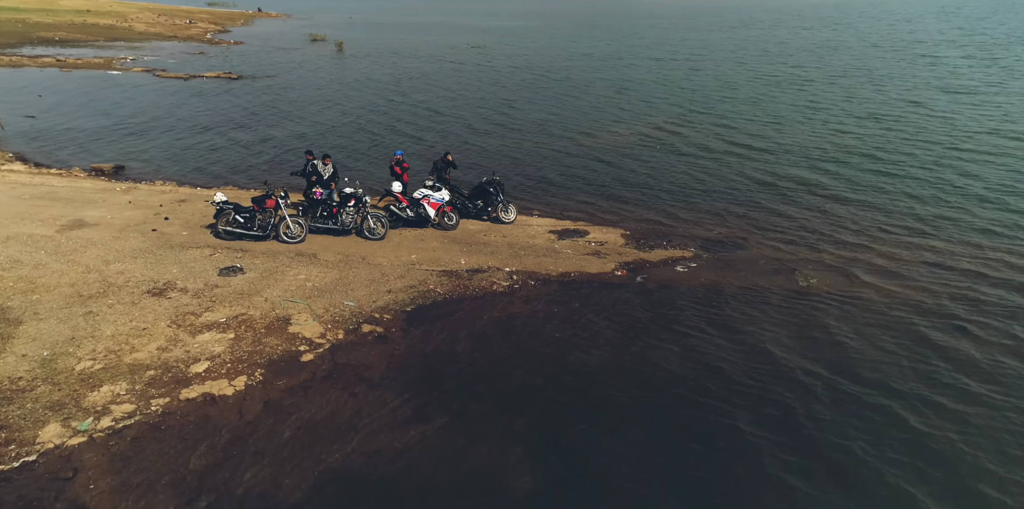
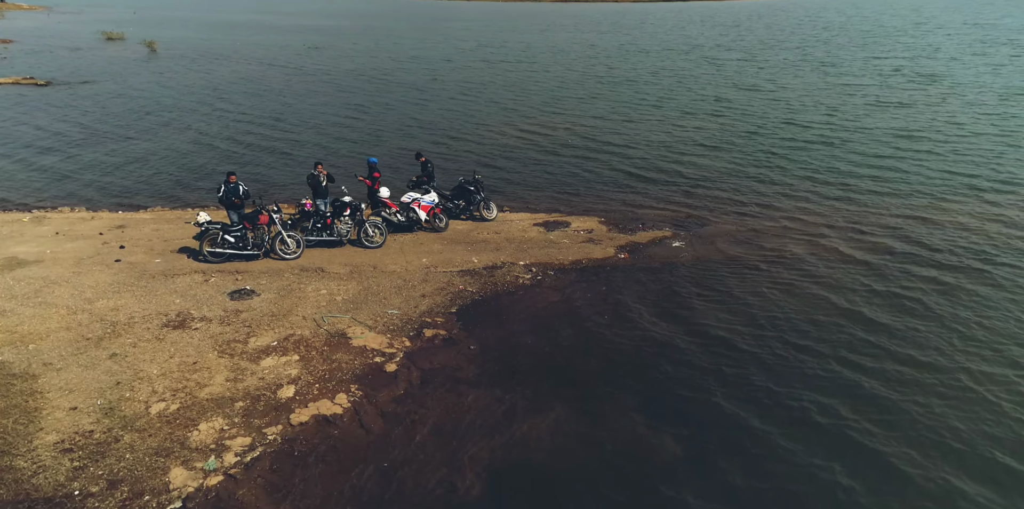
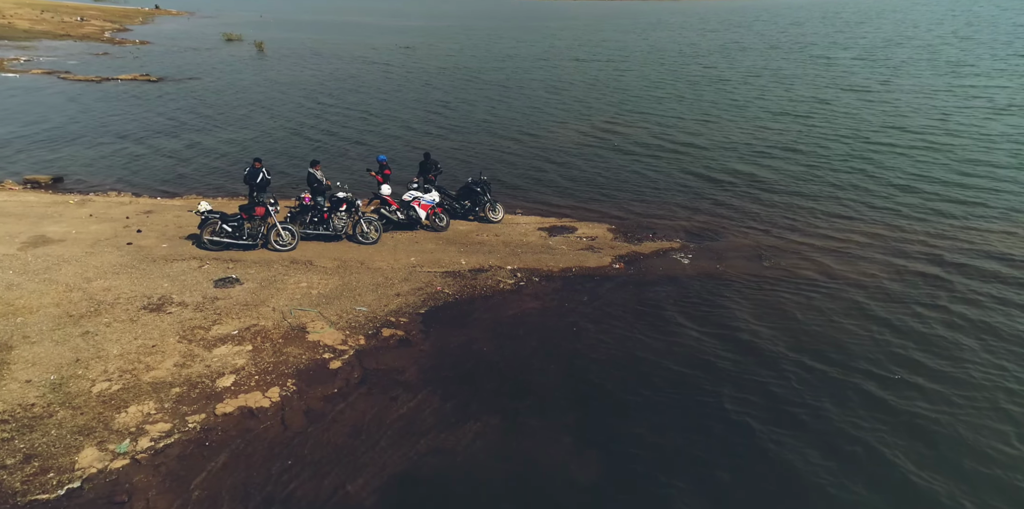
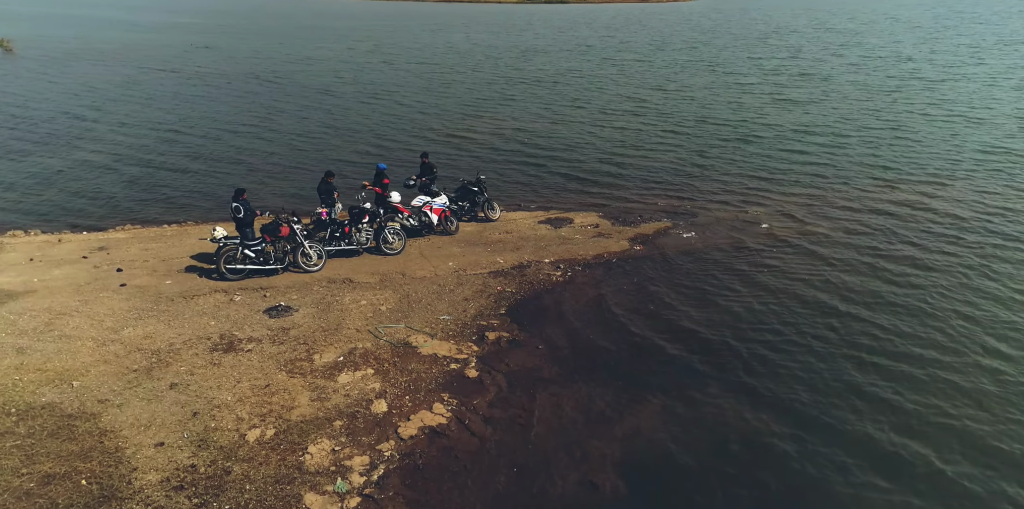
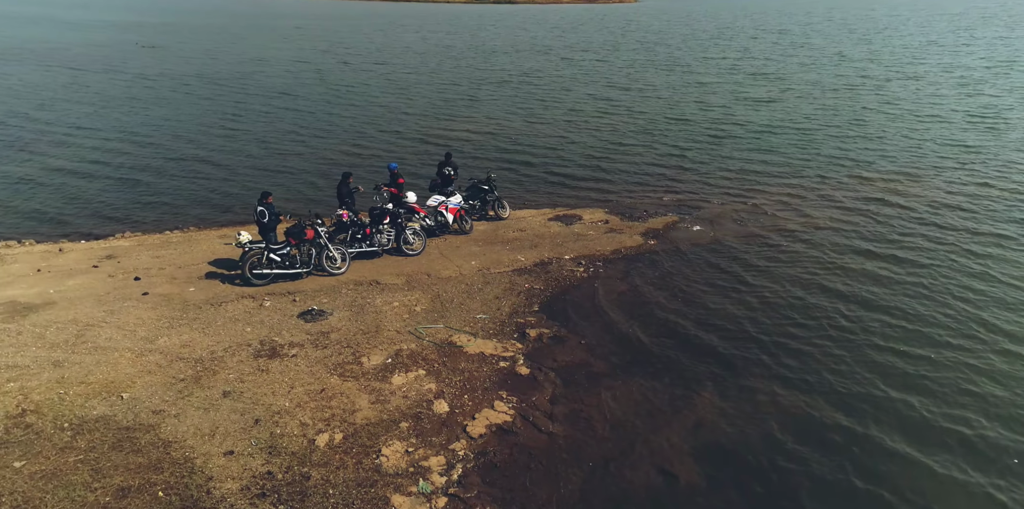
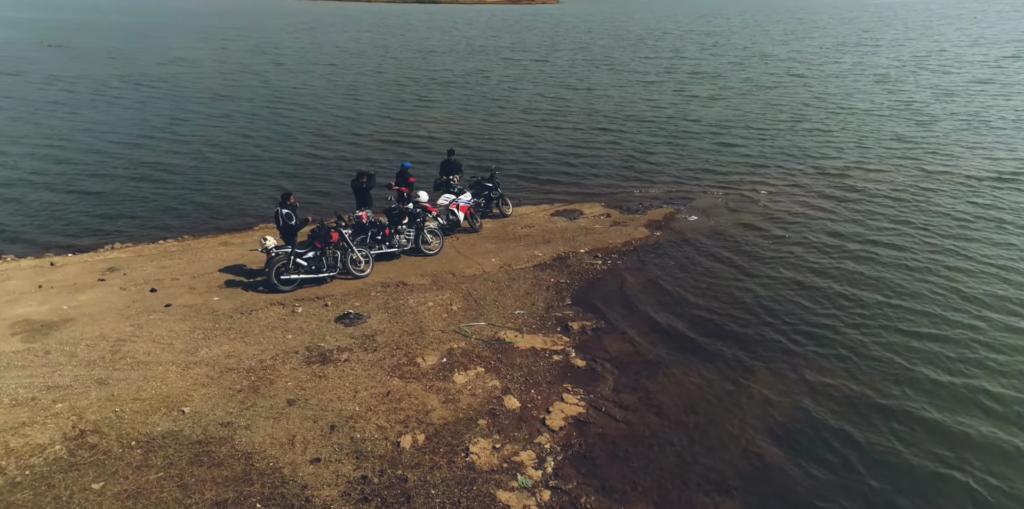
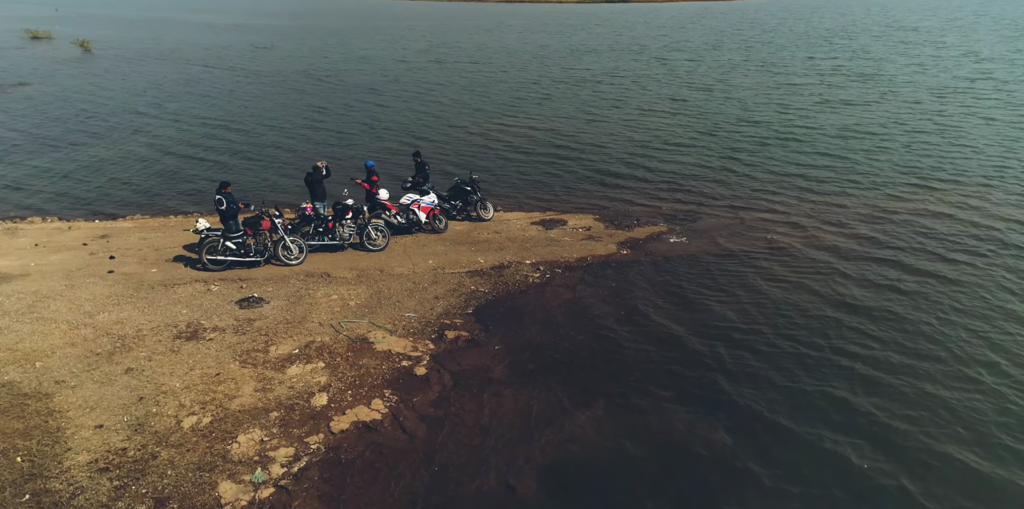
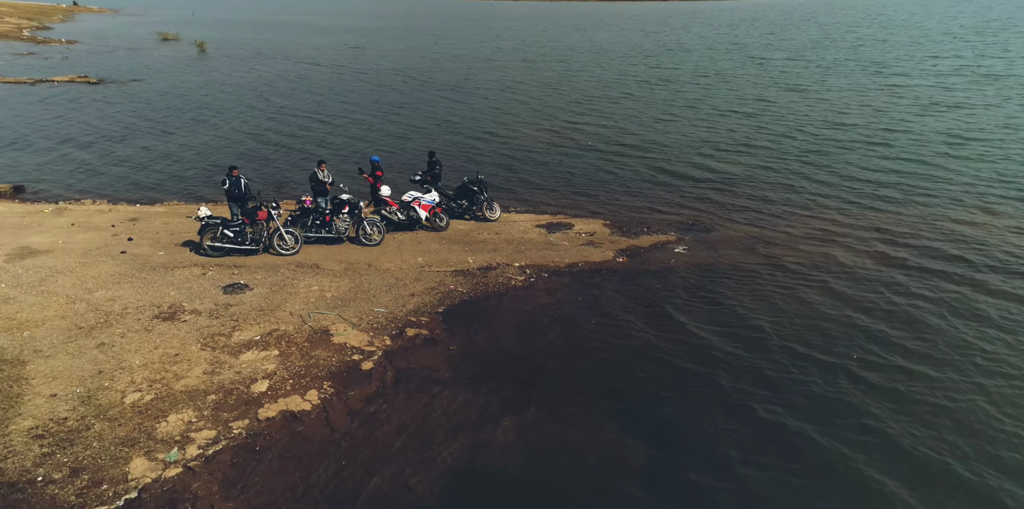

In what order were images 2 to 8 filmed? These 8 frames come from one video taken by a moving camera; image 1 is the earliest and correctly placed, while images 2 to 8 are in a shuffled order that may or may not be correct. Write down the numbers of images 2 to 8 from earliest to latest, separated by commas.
3, 8, 2, 7, 4, 5, 6
